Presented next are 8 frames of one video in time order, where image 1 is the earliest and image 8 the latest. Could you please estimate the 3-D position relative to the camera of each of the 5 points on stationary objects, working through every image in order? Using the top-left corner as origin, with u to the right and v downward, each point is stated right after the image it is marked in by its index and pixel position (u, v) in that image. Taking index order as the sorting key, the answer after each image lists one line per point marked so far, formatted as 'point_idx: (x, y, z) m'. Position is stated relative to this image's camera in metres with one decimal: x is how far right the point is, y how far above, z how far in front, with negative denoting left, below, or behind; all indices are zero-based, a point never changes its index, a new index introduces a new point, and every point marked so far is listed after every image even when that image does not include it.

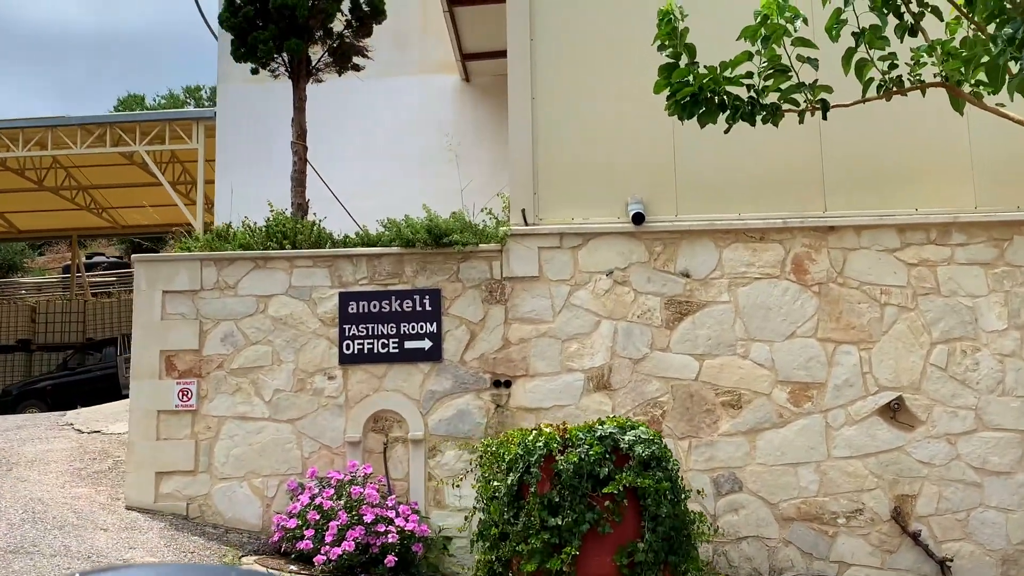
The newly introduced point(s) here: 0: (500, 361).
0: (0.0, -0.3, +4.9) m
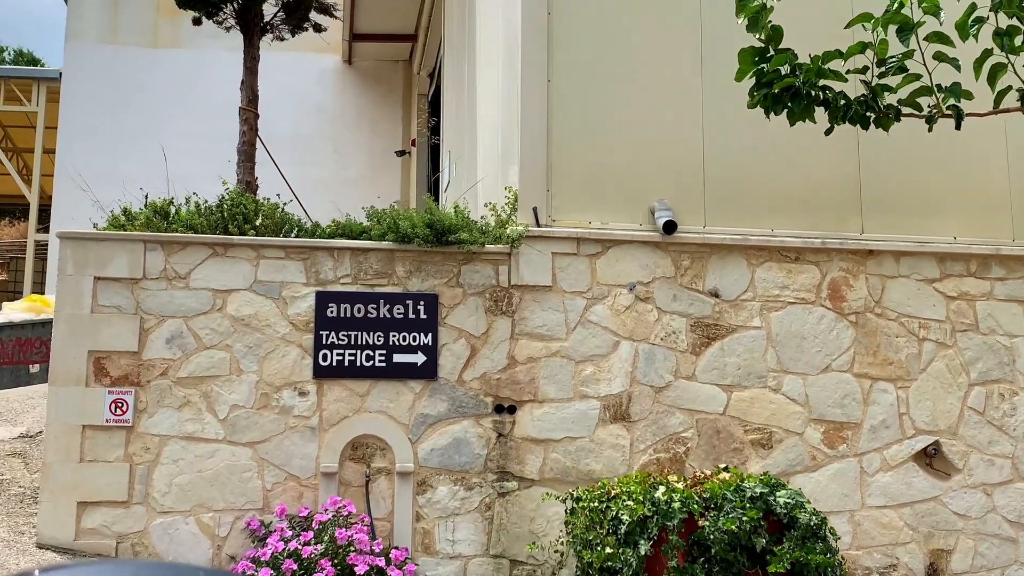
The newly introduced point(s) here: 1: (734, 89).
0: (0.0, -0.4, +4.2) m
1: (+1.0, +0.8, +4.7) m
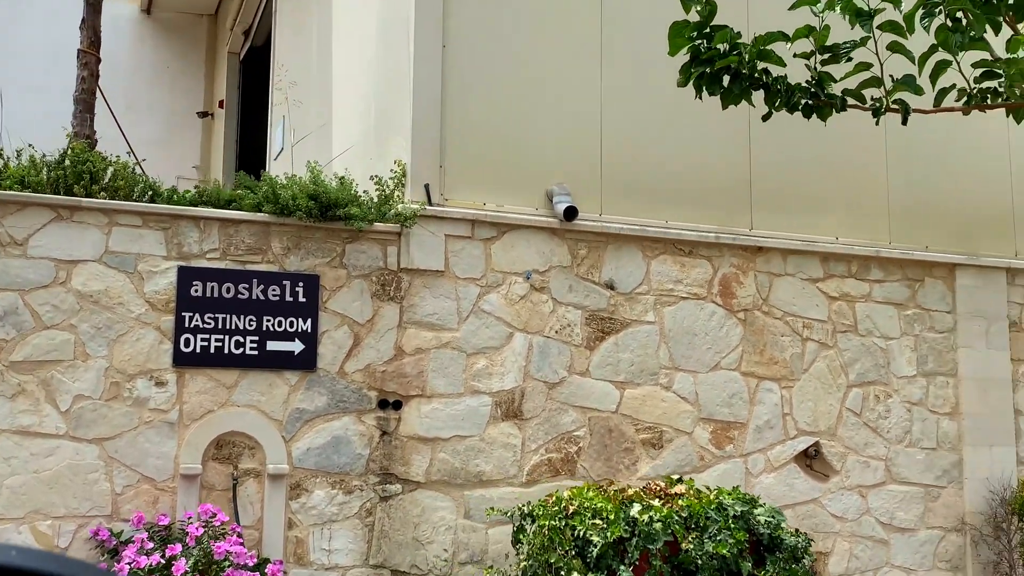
0: (-0.4, -0.3, +3.9) m
1: (+0.5, +0.9, +4.5) m
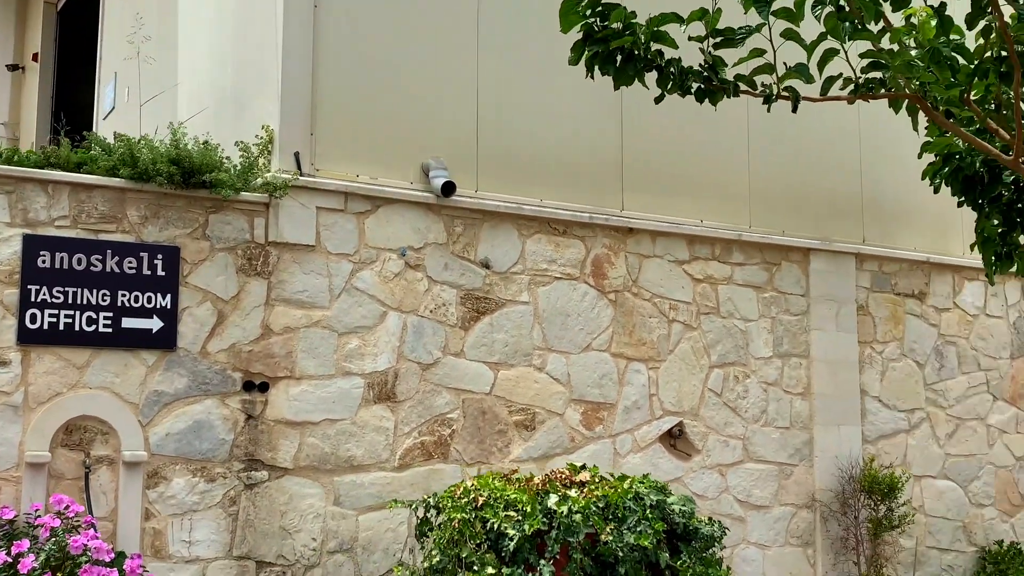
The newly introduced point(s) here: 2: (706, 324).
0: (-0.8, -0.2, +3.6) m
1: (0.0, +1.0, +4.4) m
2: (+0.8, -0.2, +4.7) m
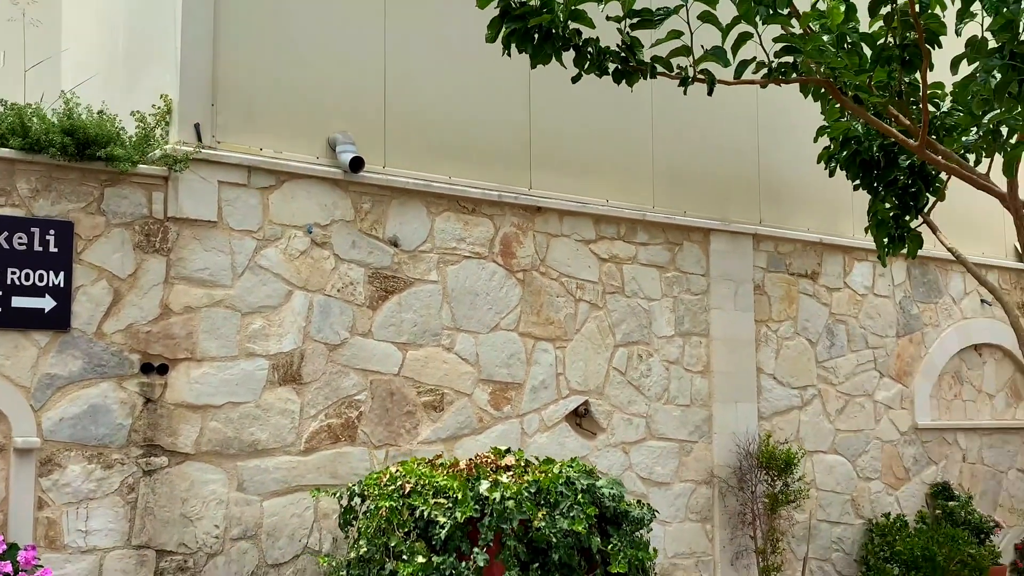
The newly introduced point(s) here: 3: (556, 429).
0: (-1.1, -0.2, +3.5) m
1: (-0.4, +1.0, +4.3) m
2: (+0.4, -0.1, +4.8) m
3: (+0.2, -0.6, +4.5) m
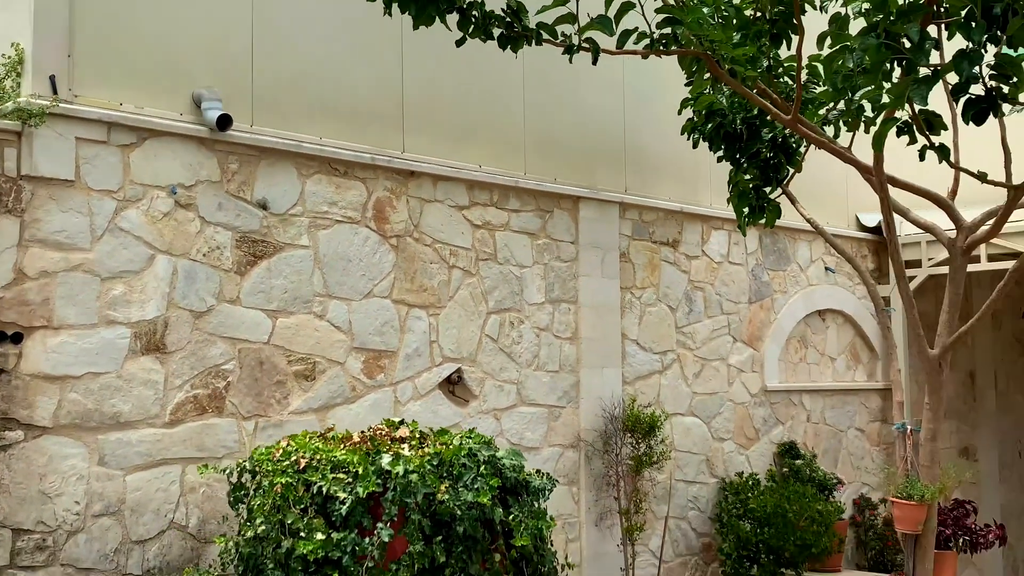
0: (-1.5, 0.0, +3.3) m
1: (-0.8, +1.2, +4.1) m
2: (-0.1, +0.1, +4.7) m
3: (-0.3, -0.4, +4.5) m
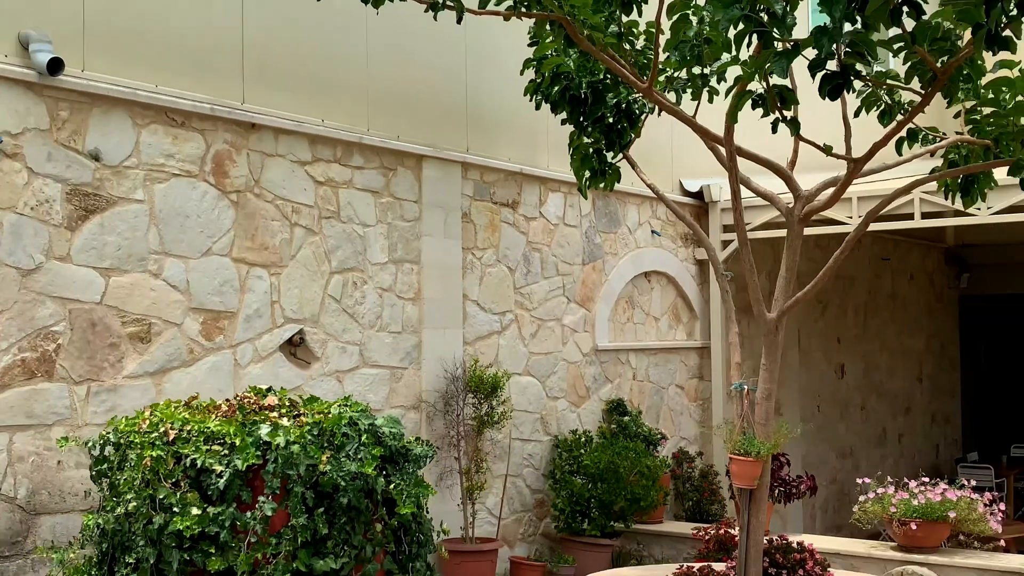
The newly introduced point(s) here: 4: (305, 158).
0: (-1.9, +0.1, +2.9) m
1: (-1.4, +1.3, +3.8) m
2: (-0.8, +0.2, +4.6) m
3: (-1.0, -0.3, +4.3) m
4: (-0.9, +0.5, +4.6) m
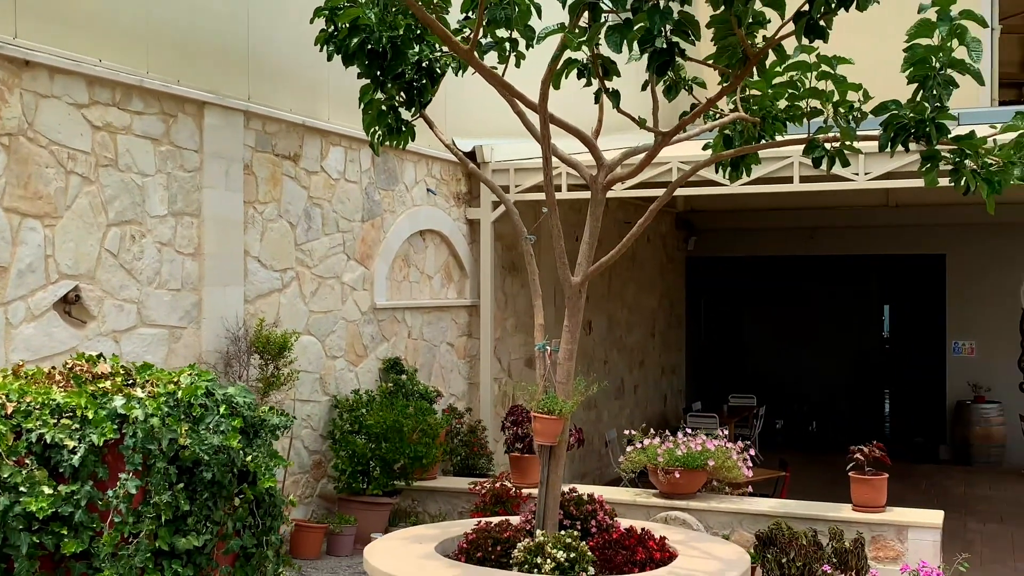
0: (-2.2, +0.2, +2.4) m
1: (-1.9, +1.5, +3.4) m
2: (-1.6, +0.4, +4.3) m
3: (-1.7, -0.1, +4.0) m
4: (-1.6, +0.7, +4.2) m
